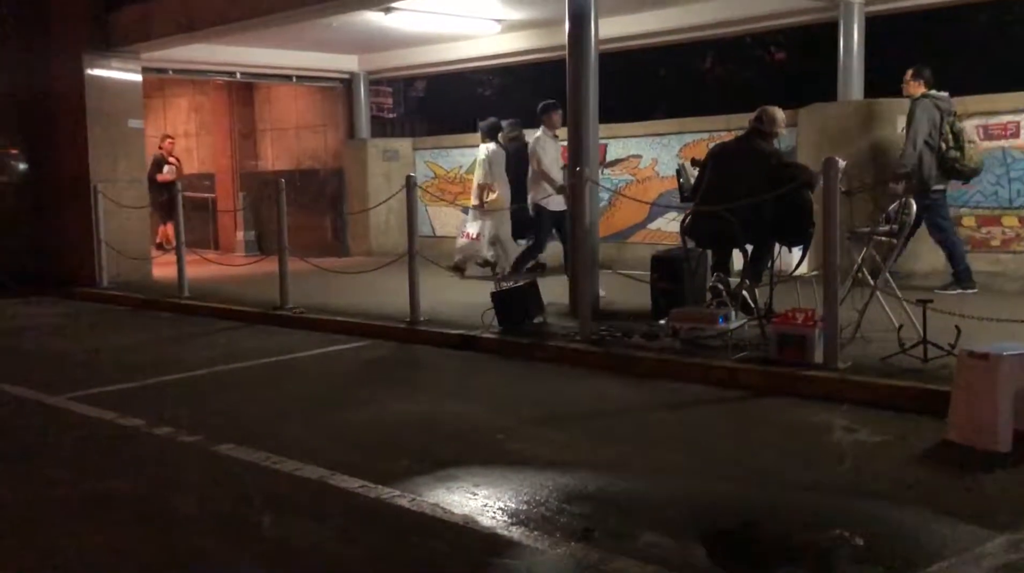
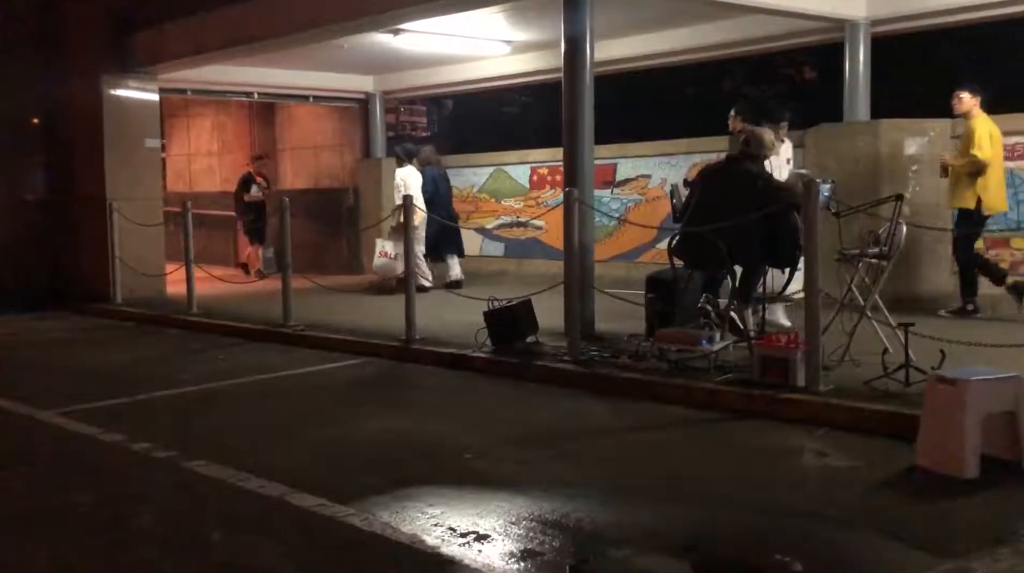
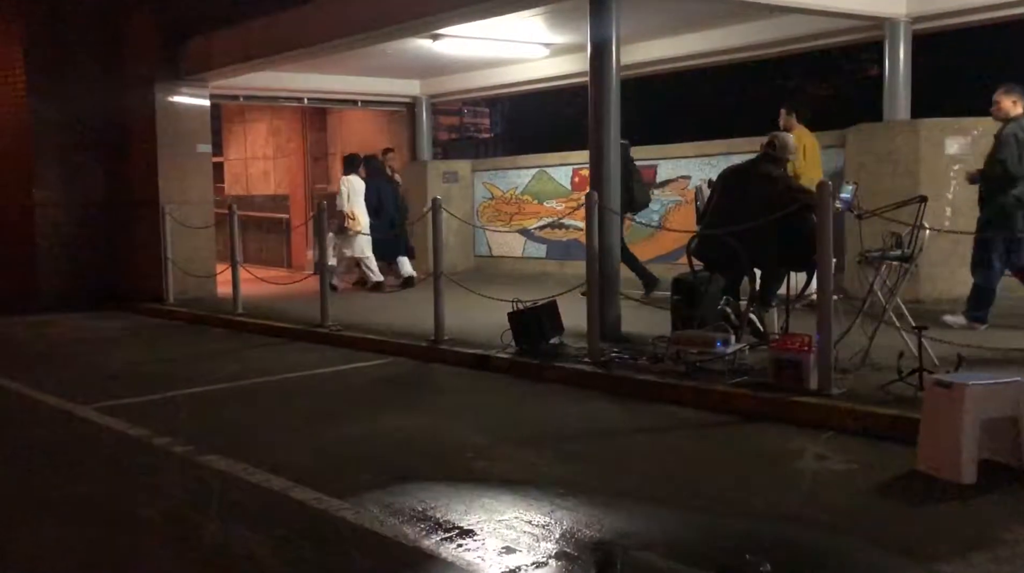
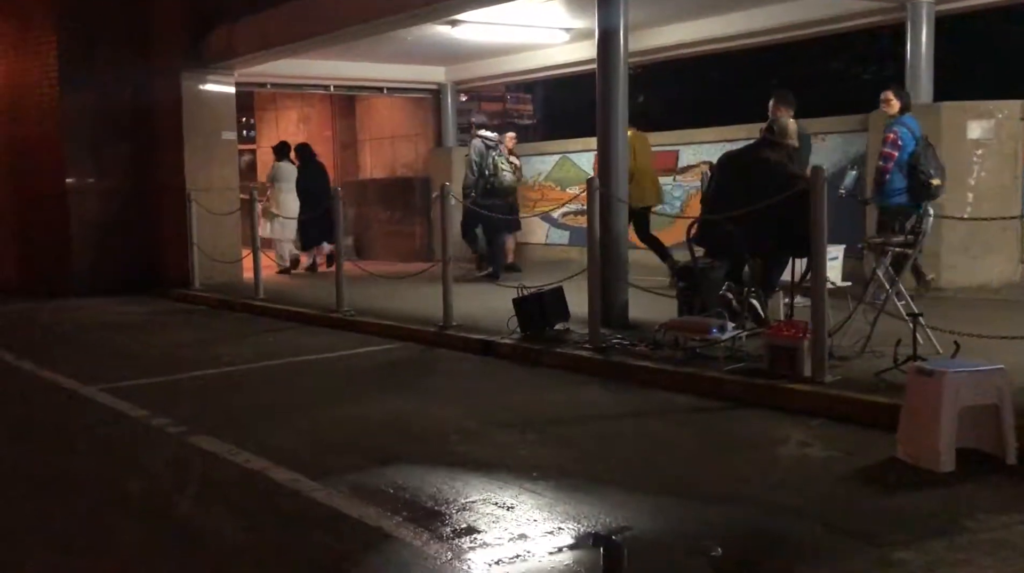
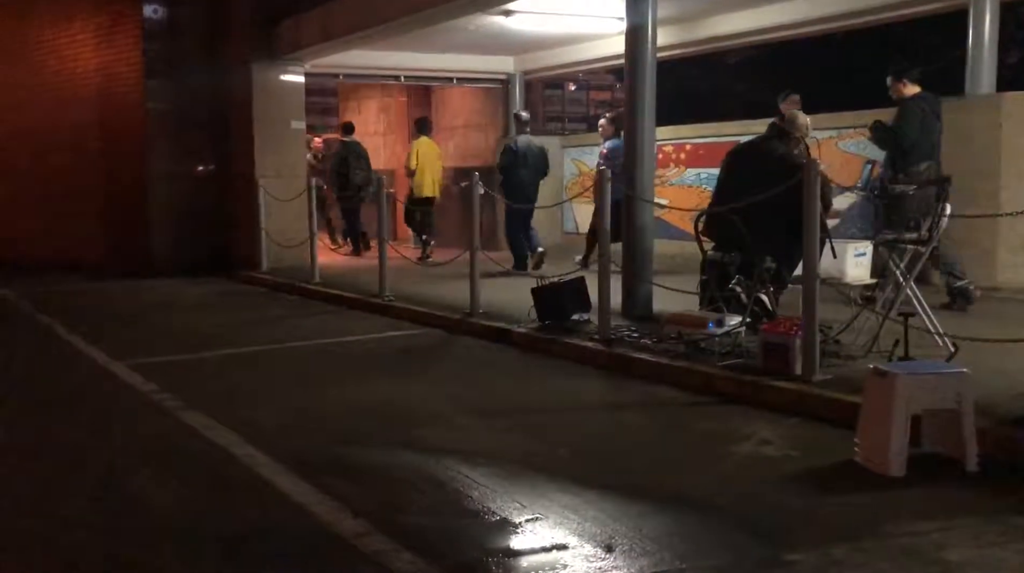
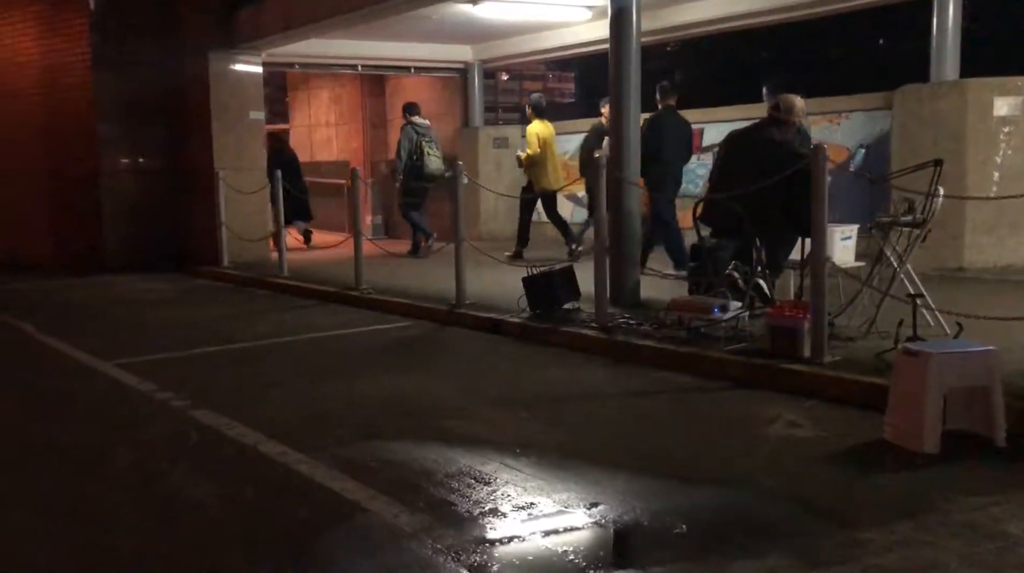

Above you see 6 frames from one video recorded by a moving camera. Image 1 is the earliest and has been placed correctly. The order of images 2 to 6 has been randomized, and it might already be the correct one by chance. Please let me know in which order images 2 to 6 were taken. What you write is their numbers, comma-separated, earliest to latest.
2, 3, 4, 6, 5
